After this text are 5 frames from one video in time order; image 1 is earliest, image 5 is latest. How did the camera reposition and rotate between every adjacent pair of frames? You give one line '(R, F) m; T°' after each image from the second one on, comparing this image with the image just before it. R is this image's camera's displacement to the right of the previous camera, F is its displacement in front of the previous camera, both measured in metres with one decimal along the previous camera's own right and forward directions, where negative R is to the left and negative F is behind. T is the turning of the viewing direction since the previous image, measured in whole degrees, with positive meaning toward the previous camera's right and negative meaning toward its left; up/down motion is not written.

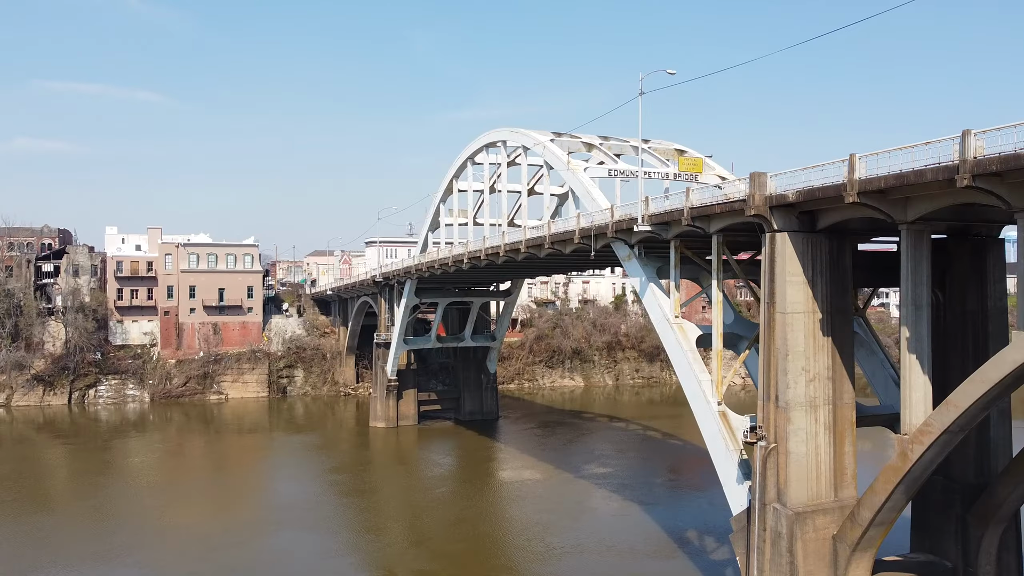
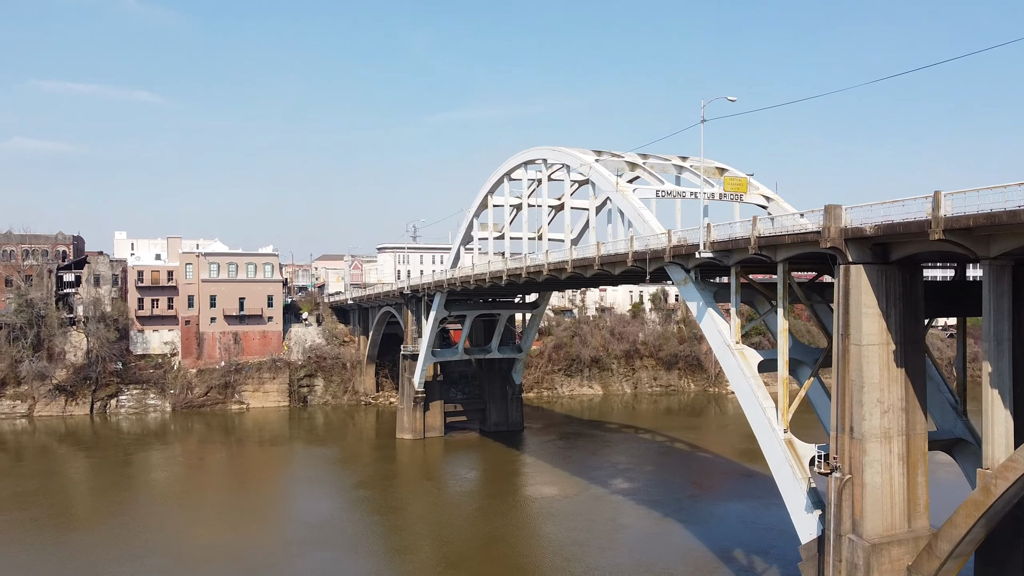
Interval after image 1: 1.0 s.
(-1.3, -0.1) m; 0°
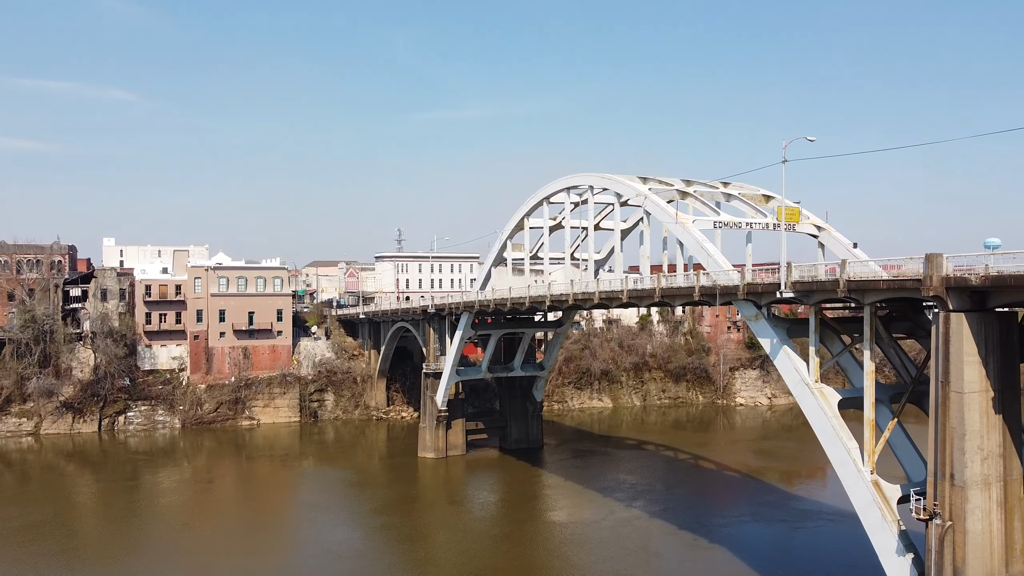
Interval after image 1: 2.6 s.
(-2.1, +0.1) m; +2°
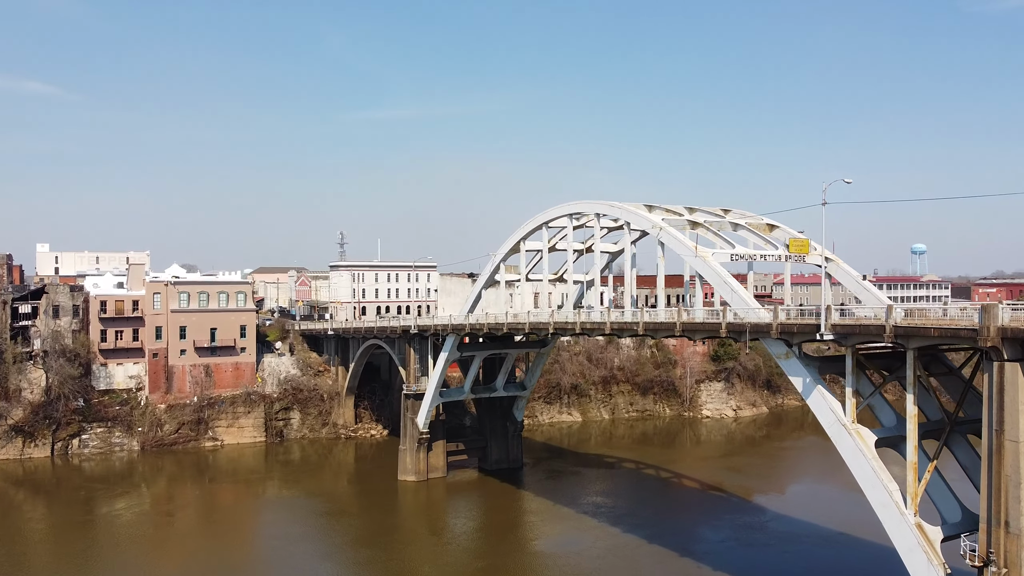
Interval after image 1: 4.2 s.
(-2.0, +0.5) m; +4°
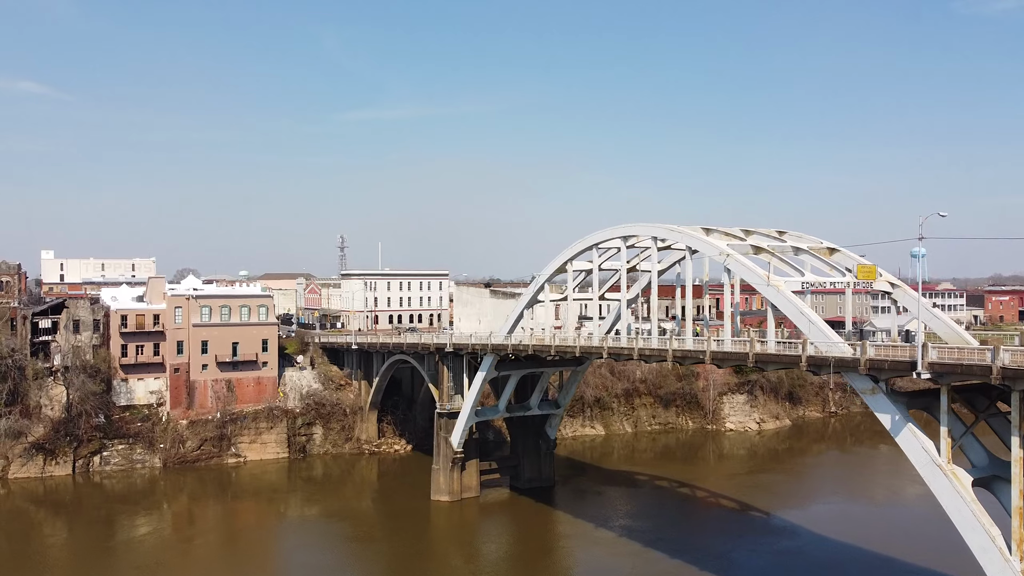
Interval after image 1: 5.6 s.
(-1.8, +0.5) m; 0°
